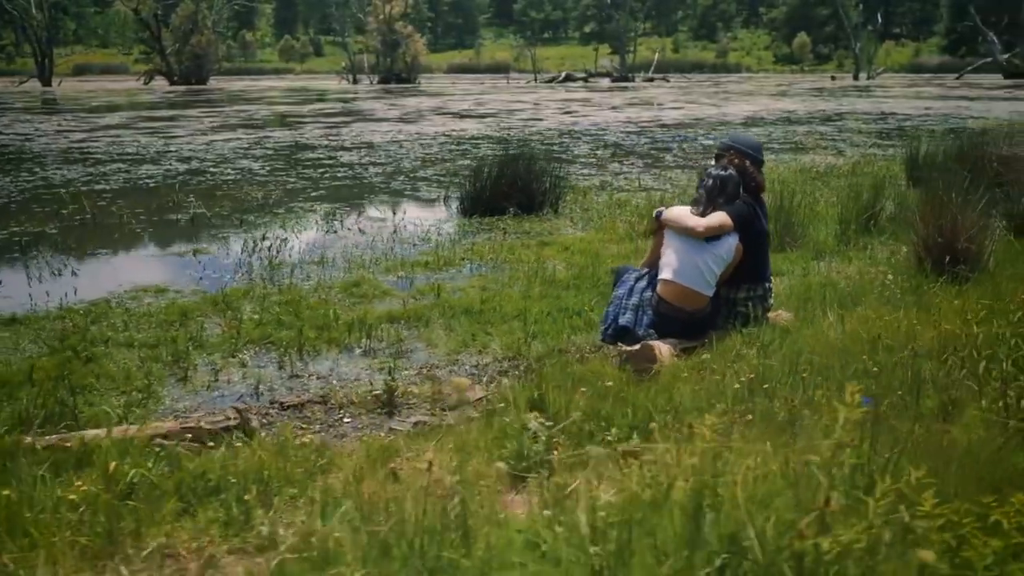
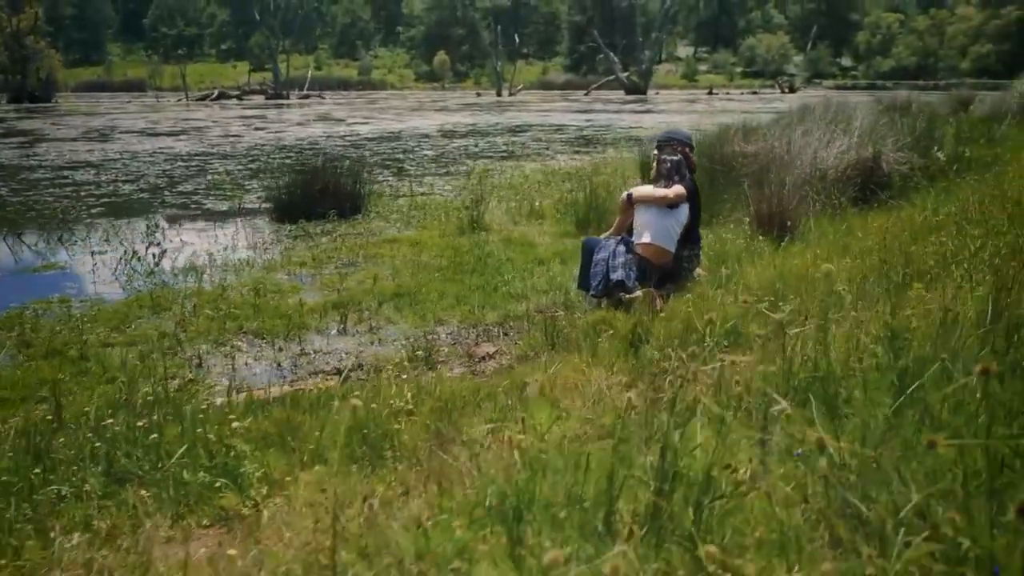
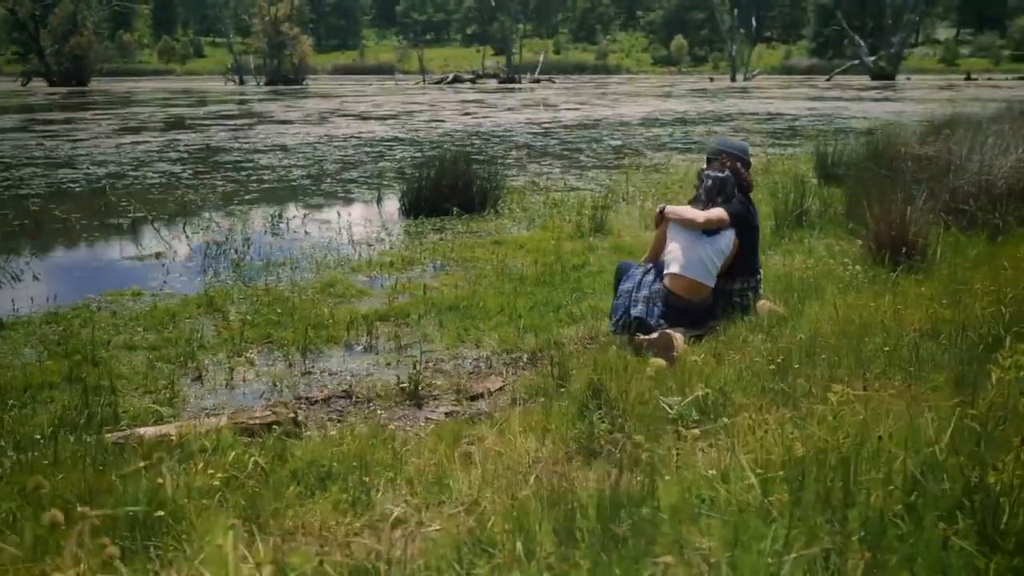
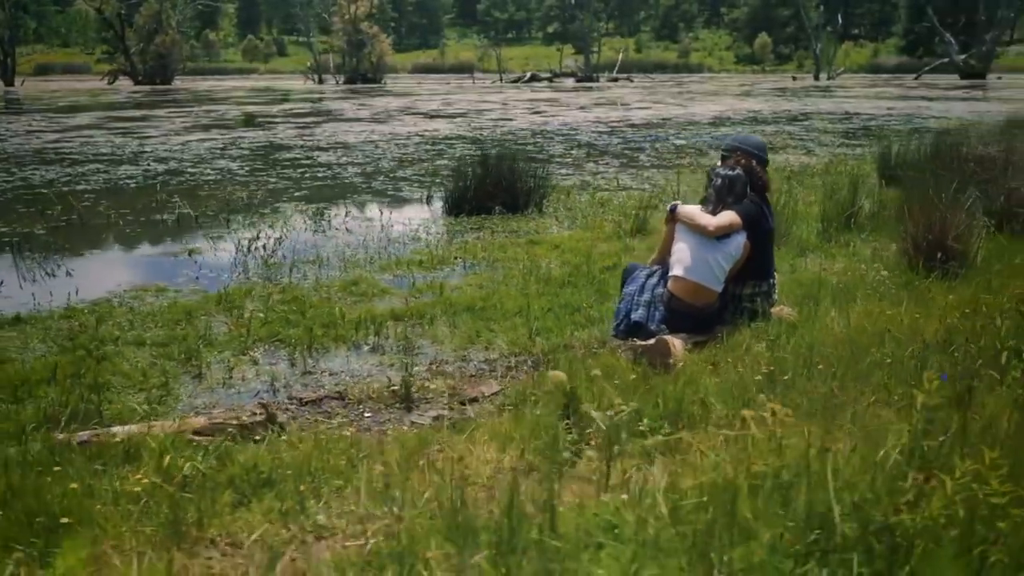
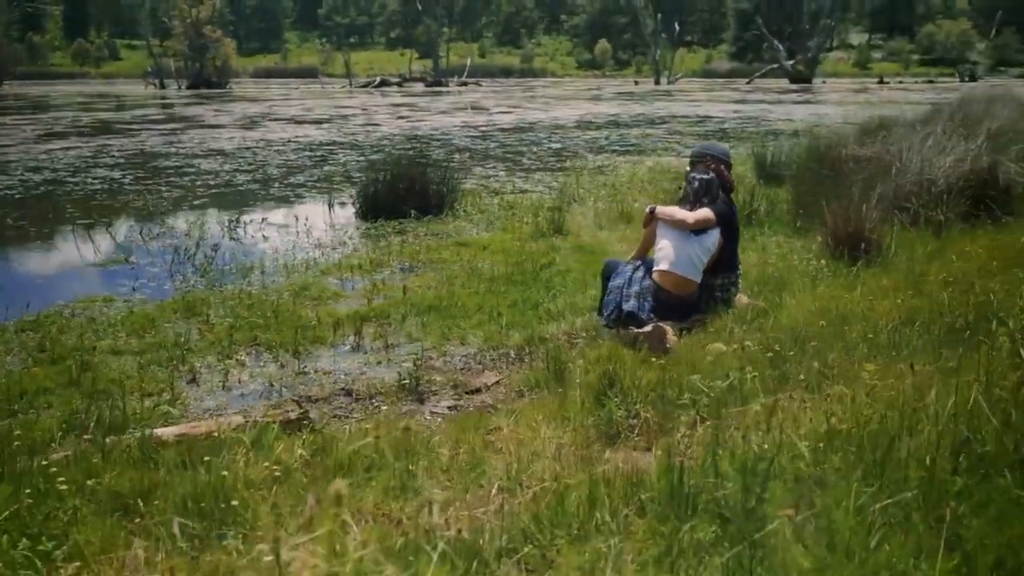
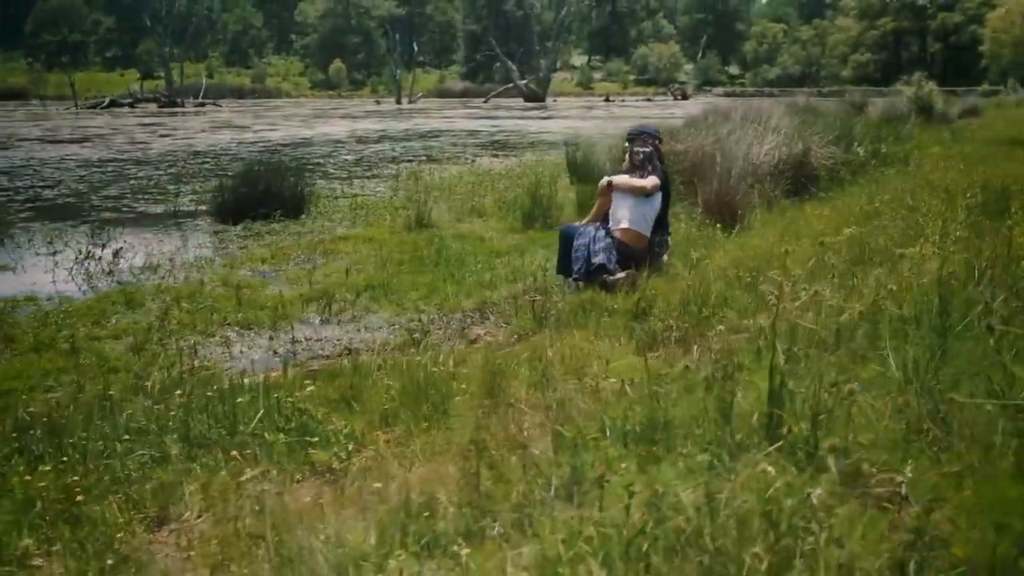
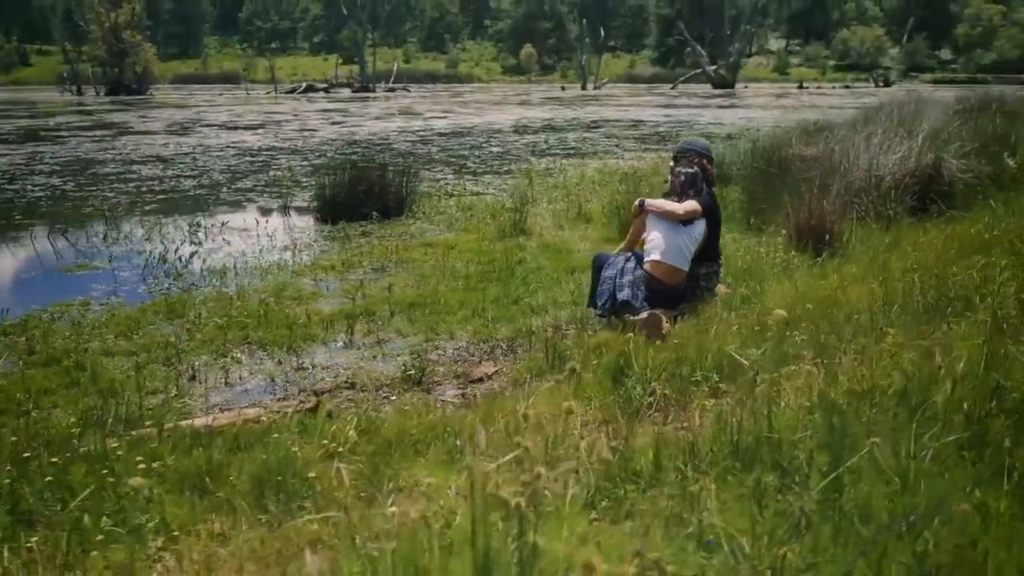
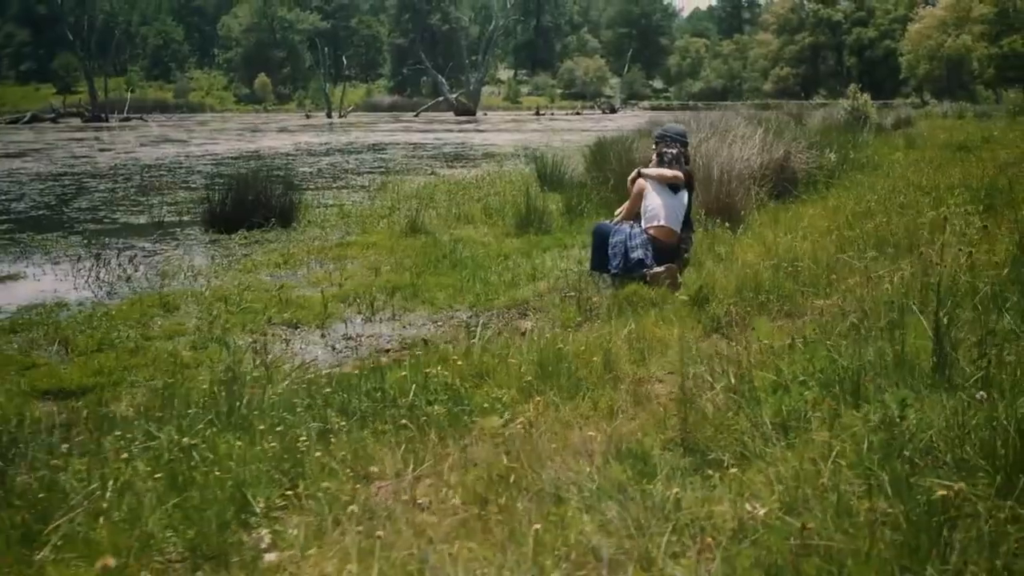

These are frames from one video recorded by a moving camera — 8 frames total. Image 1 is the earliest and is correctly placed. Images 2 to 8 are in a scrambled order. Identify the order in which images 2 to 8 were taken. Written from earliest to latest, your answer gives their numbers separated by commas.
4, 3, 5, 7, 2, 6, 8
